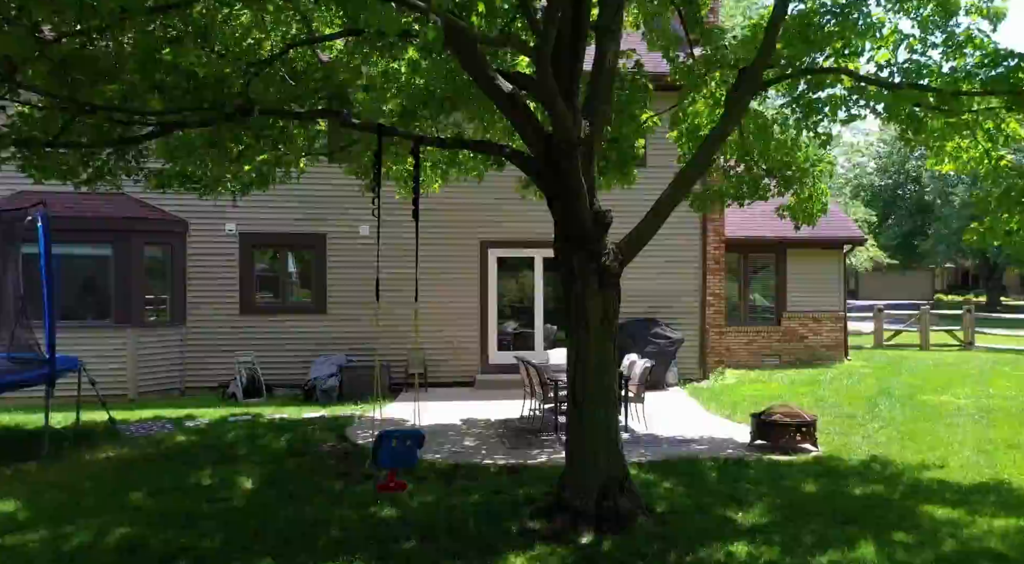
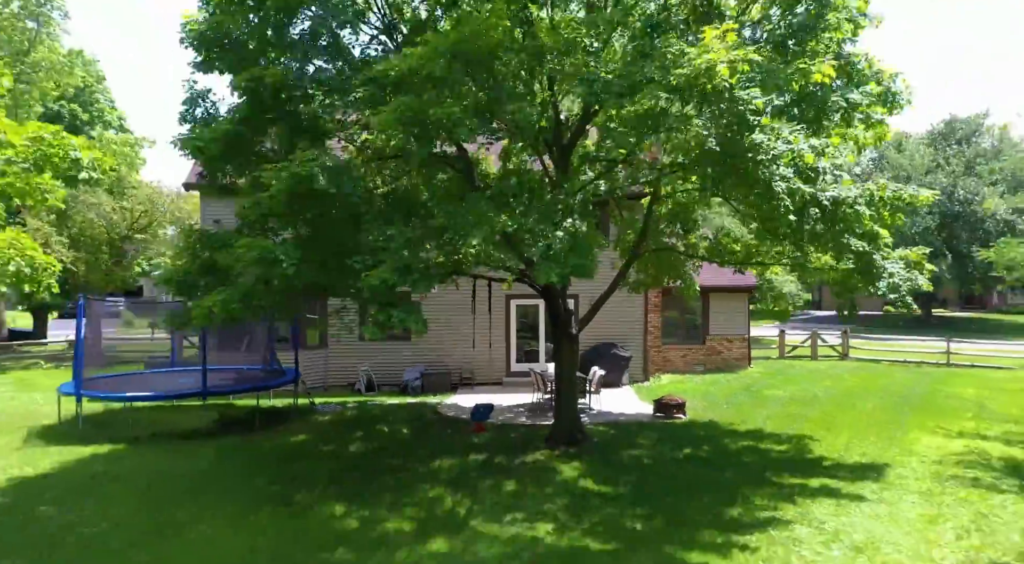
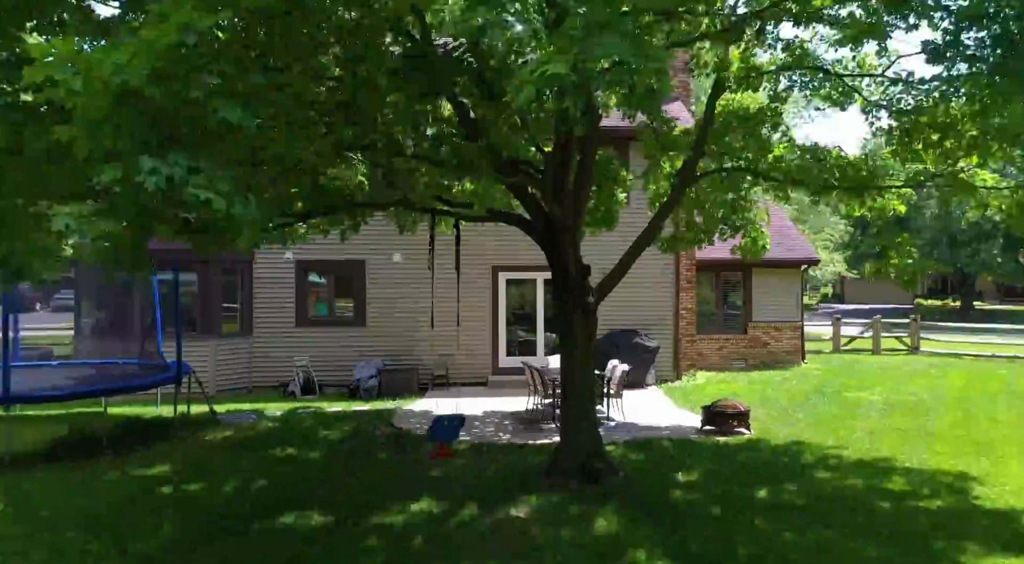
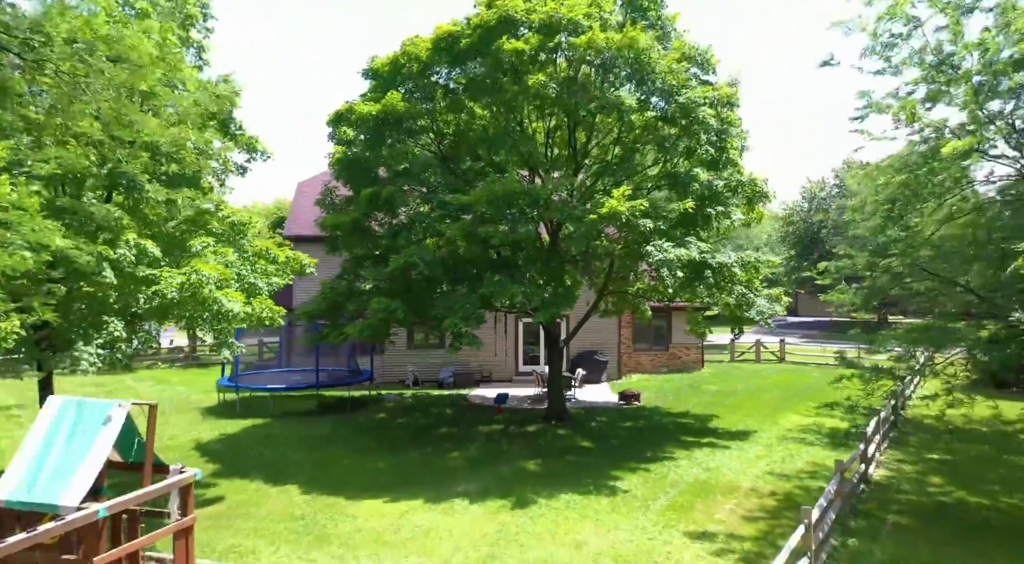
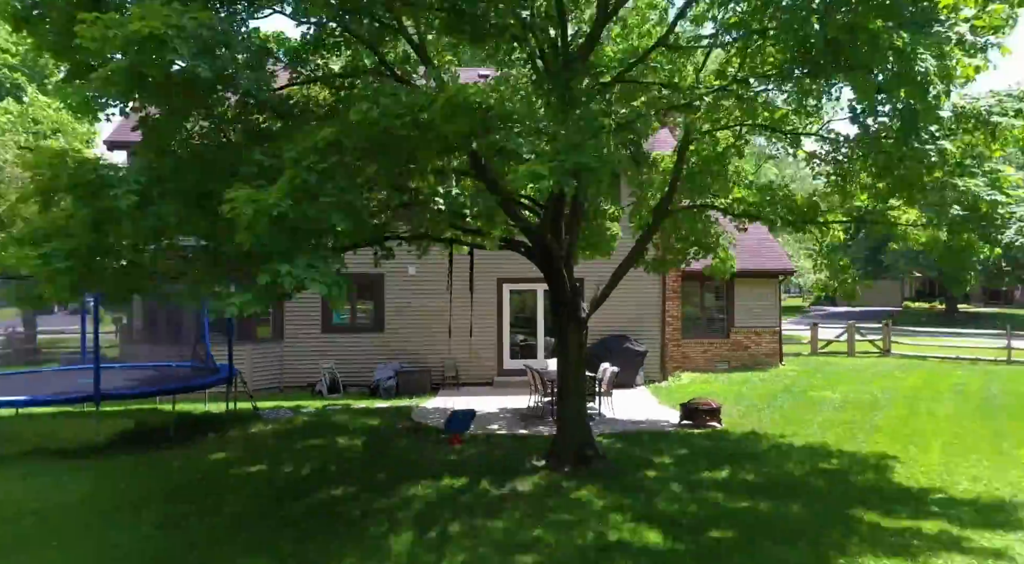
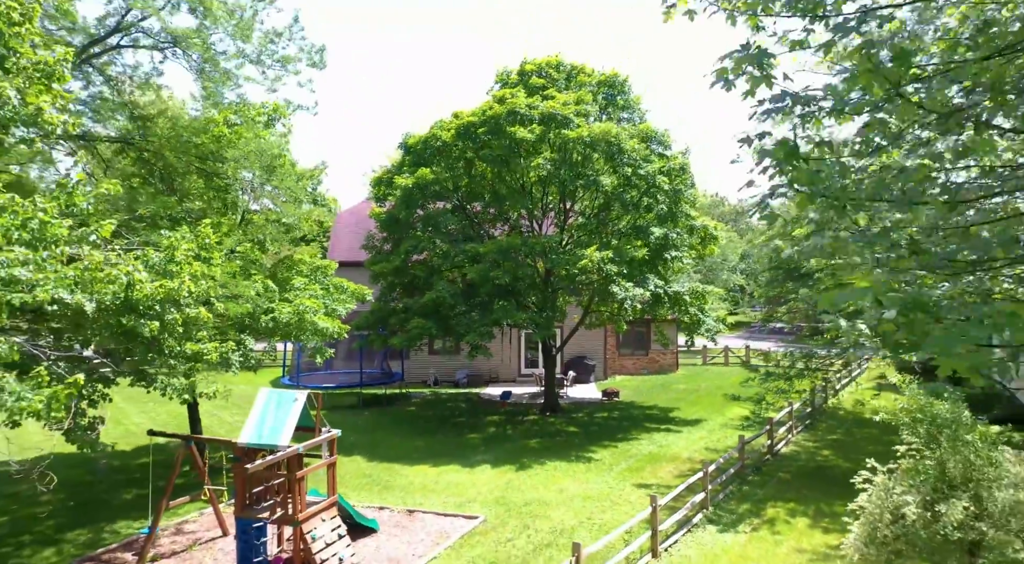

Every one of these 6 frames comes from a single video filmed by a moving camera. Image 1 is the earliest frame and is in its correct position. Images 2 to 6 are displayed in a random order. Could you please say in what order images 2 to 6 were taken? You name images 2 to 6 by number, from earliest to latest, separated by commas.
3, 5, 2, 4, 6
